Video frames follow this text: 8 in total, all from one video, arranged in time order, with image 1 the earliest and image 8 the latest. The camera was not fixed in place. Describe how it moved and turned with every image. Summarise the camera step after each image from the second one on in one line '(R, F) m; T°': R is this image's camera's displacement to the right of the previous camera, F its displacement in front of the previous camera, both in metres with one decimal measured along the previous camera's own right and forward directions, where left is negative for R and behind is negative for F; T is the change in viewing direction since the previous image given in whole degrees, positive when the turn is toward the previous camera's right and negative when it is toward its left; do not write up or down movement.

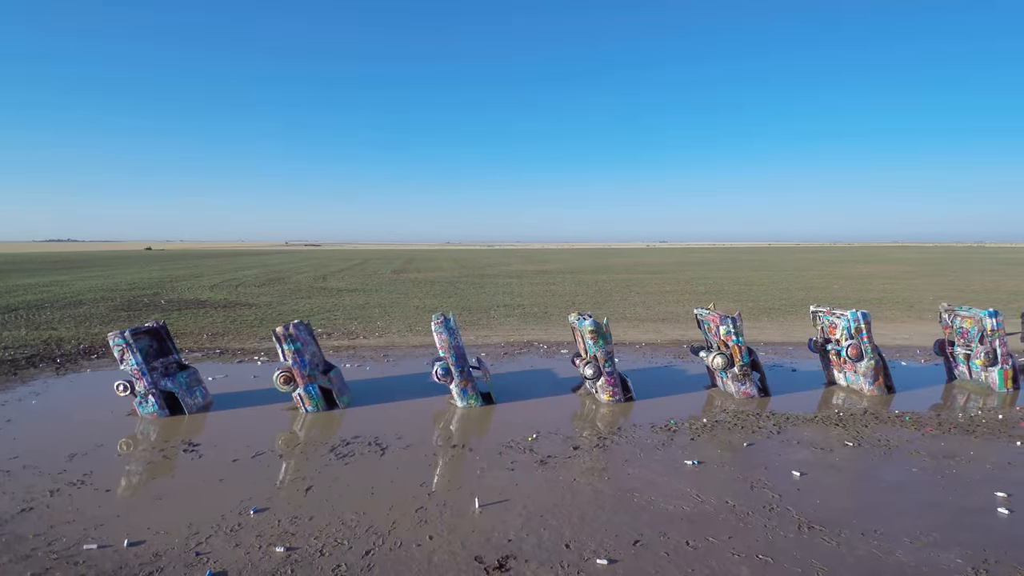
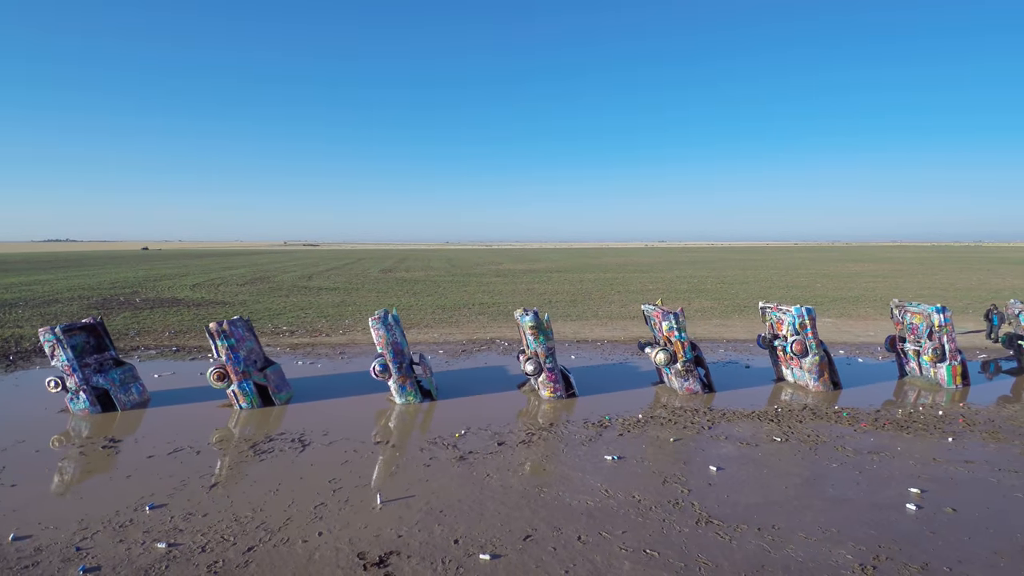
(+1.0, +0.1) m; 0°
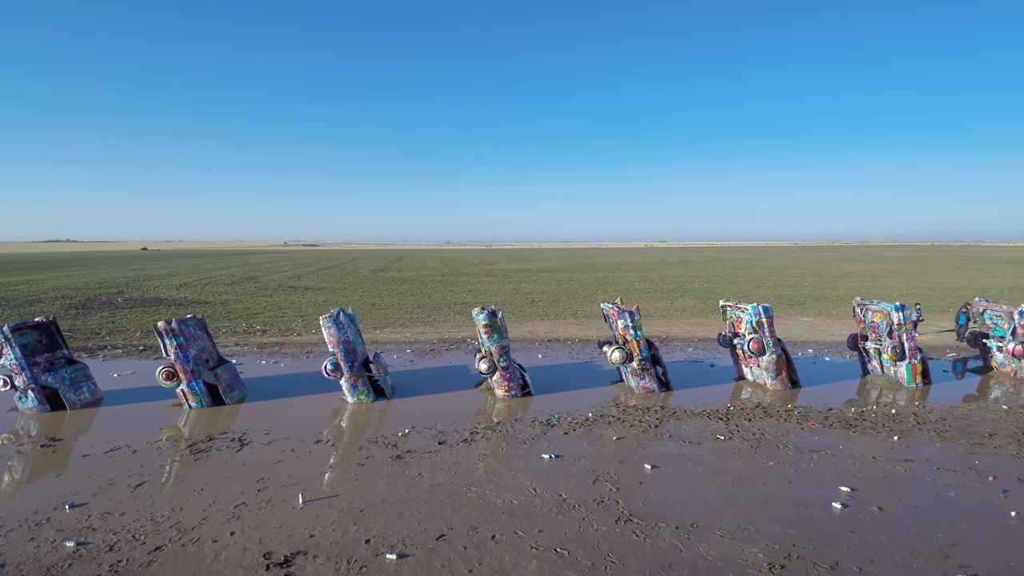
(+0.8, +0.1) m; 0°
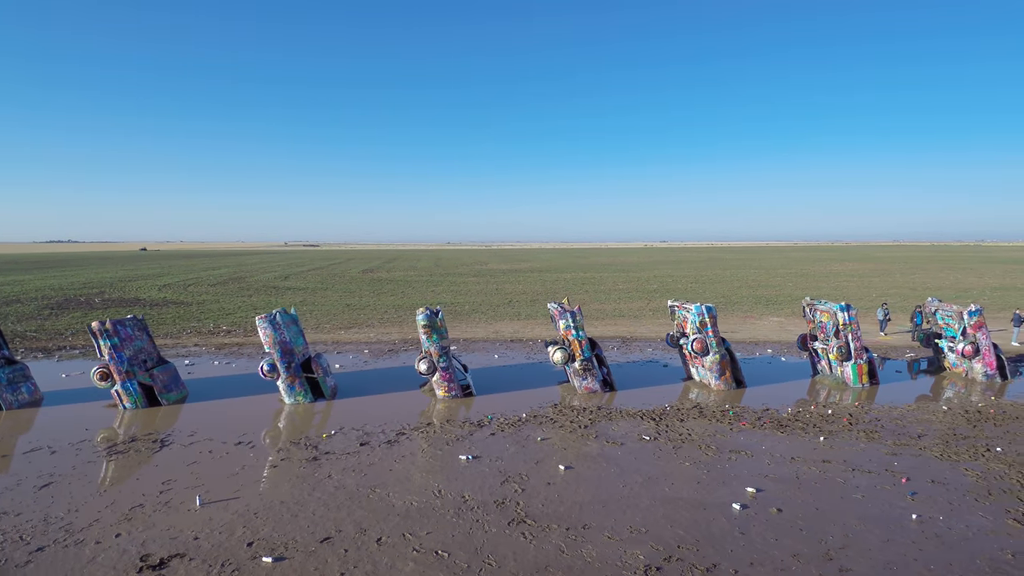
(+1.0, 0.0) m; 0°
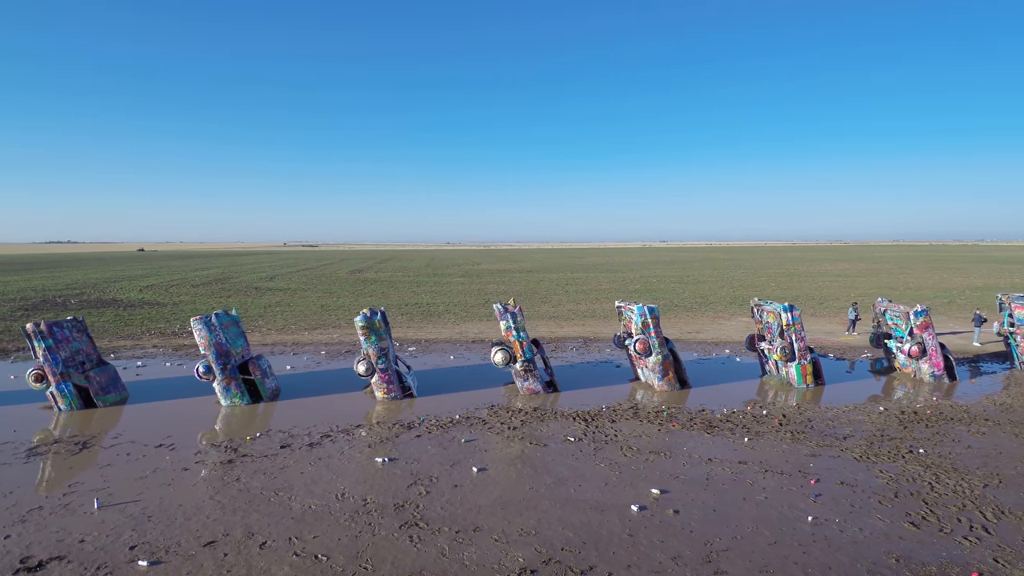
(+1.0, 0.0) m; 0°
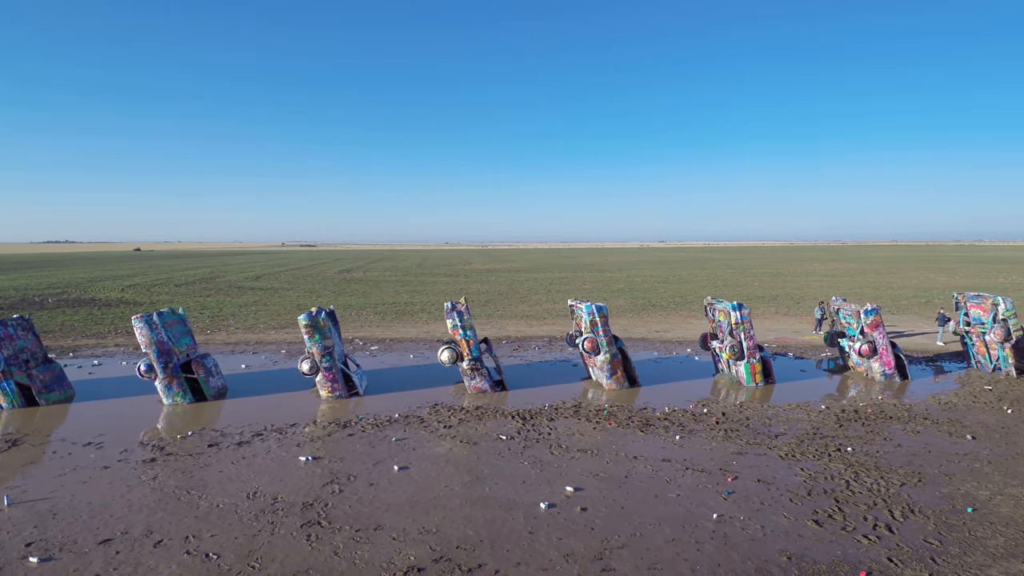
(+0.9, 0.0) m; 0°
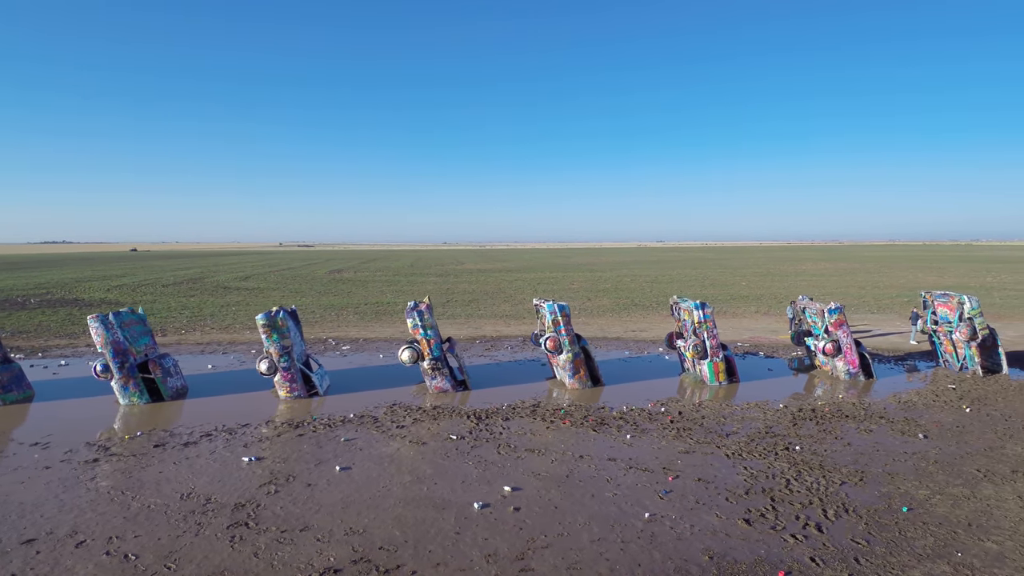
(+0.6, 0.0) m; 0°
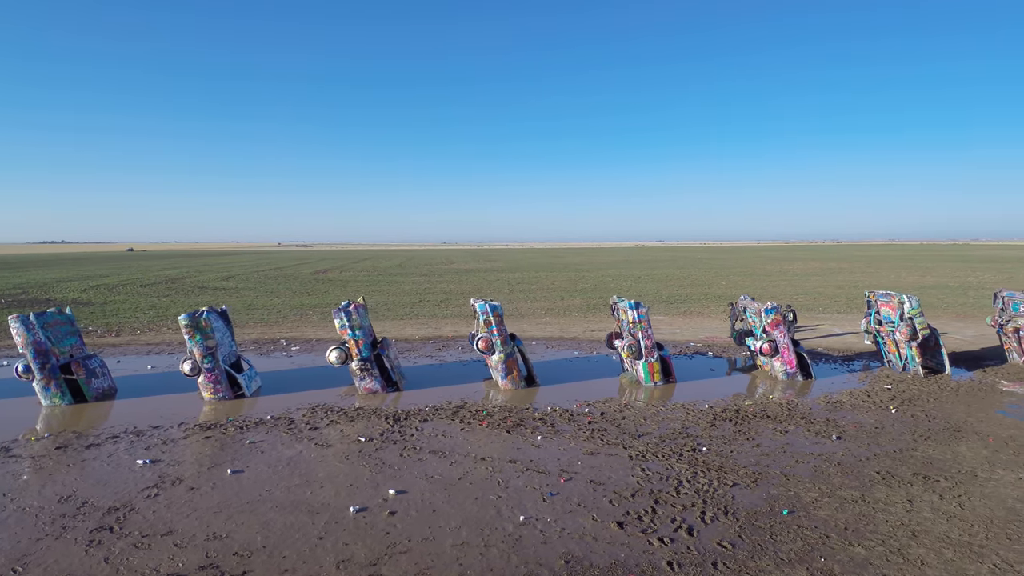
(+1.2, +0.1) m; 0°
